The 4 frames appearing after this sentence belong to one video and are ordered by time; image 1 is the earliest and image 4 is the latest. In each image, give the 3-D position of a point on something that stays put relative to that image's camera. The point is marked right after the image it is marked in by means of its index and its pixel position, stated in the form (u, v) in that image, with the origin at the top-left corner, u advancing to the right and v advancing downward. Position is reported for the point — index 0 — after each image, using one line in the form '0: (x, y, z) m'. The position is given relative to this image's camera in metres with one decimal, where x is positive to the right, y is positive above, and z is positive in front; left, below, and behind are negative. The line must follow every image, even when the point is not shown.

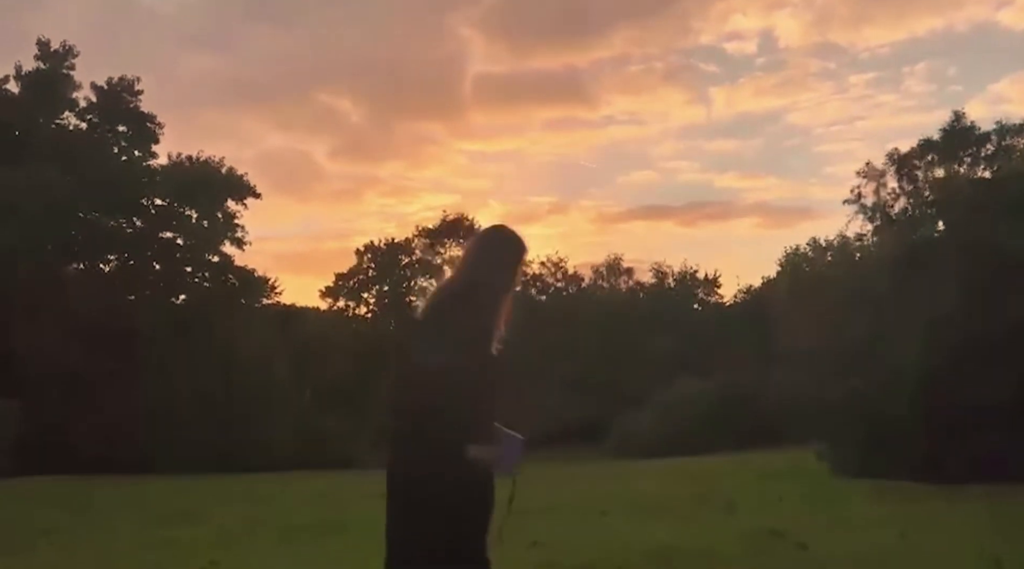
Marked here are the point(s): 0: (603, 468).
0: (+1.4, -3.1, +17.5) m
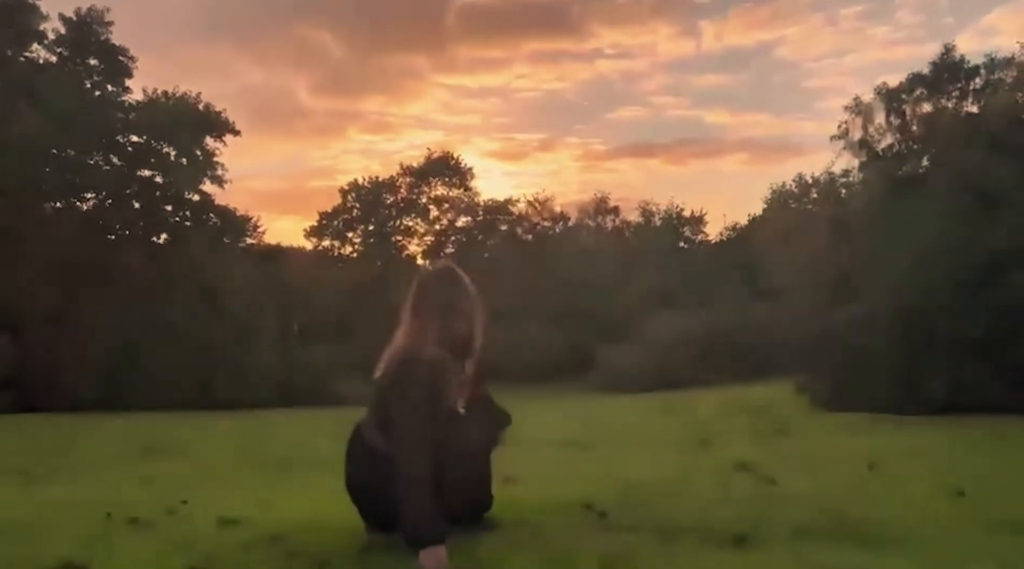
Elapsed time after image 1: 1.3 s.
0: (+1.1, -2.0, +17.6) m
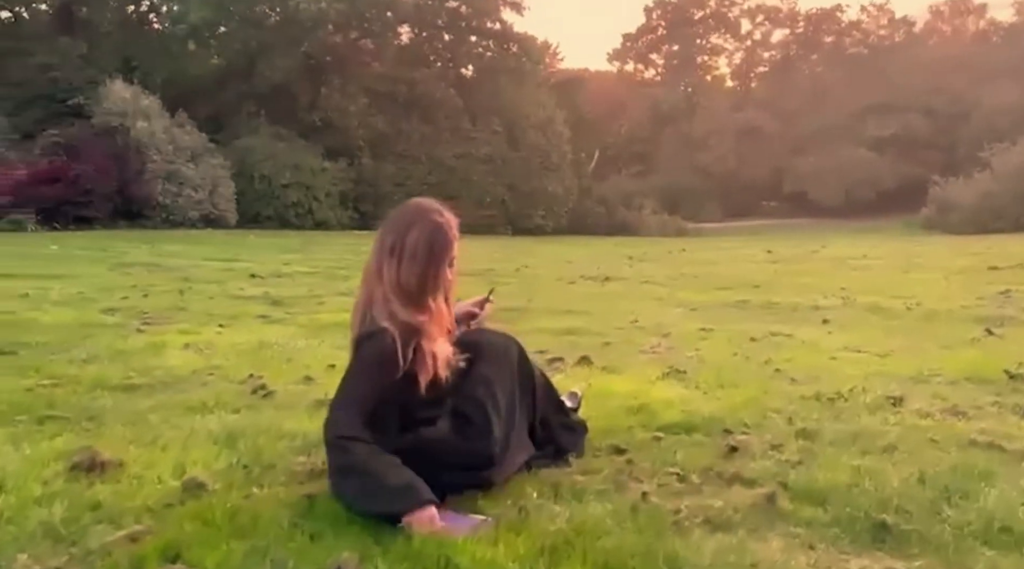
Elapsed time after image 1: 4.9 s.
0: (+5.6, +0.5, +15.1) m
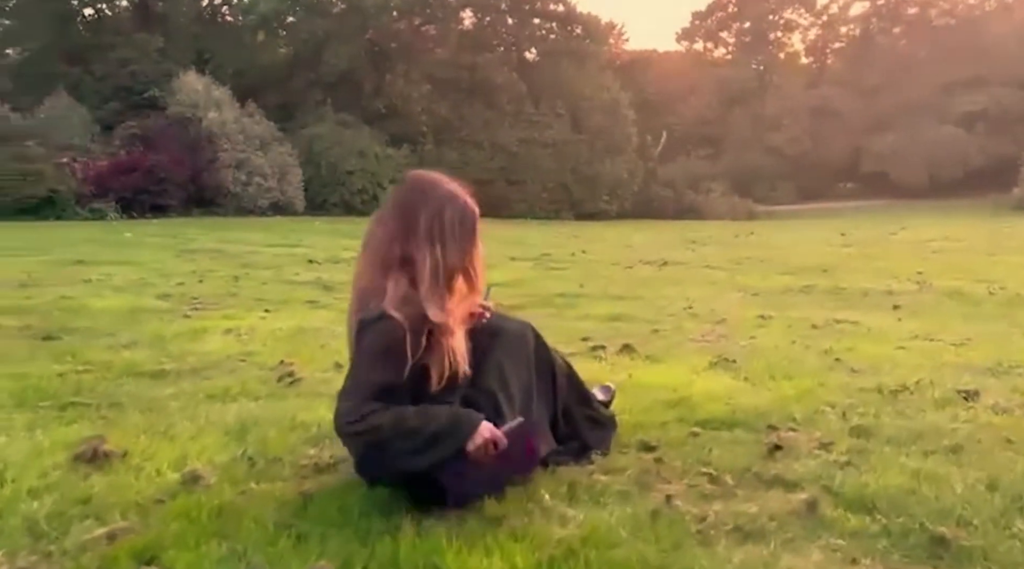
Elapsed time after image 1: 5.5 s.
0: (+6.4, +0.7, +14.3) m
